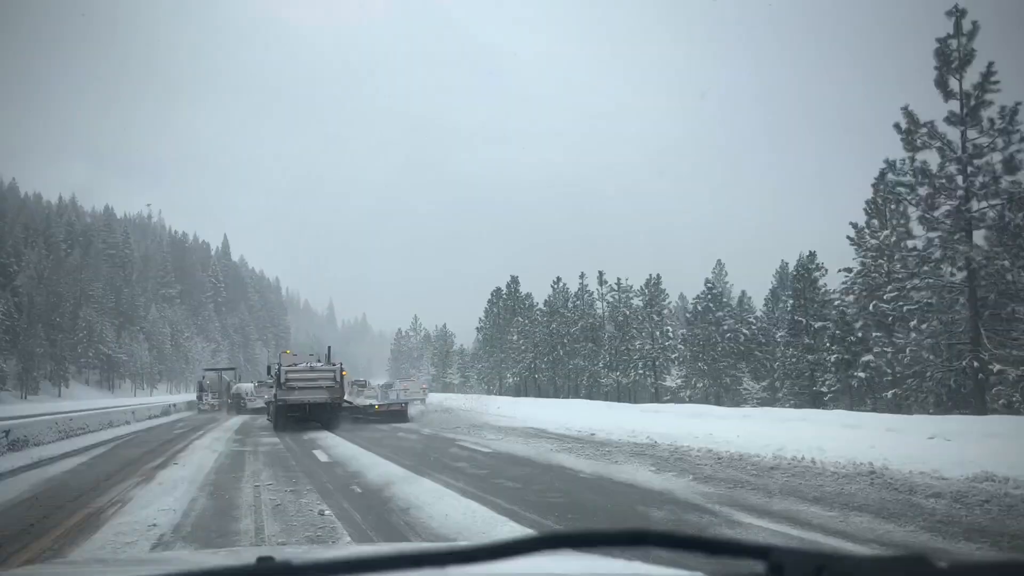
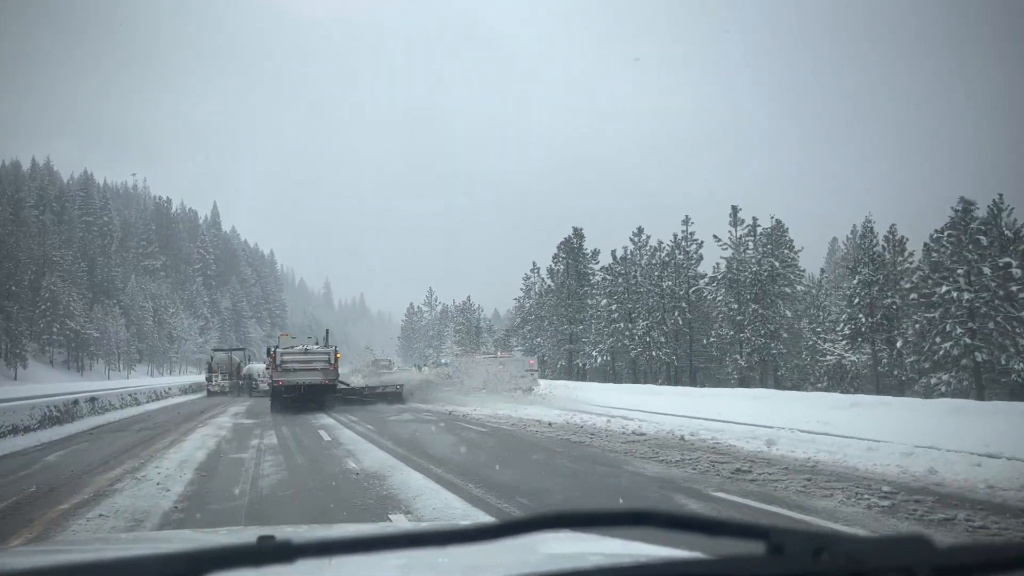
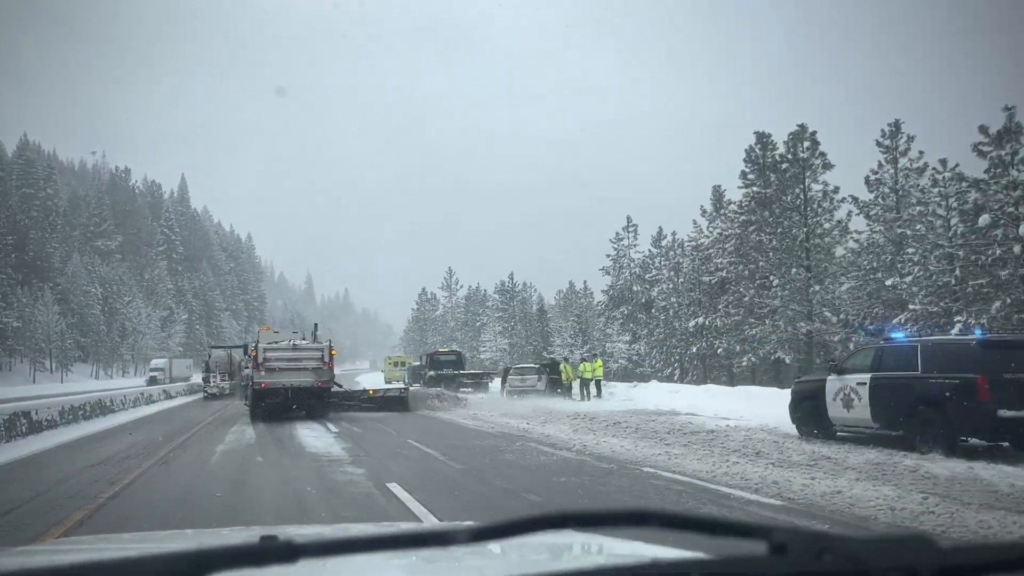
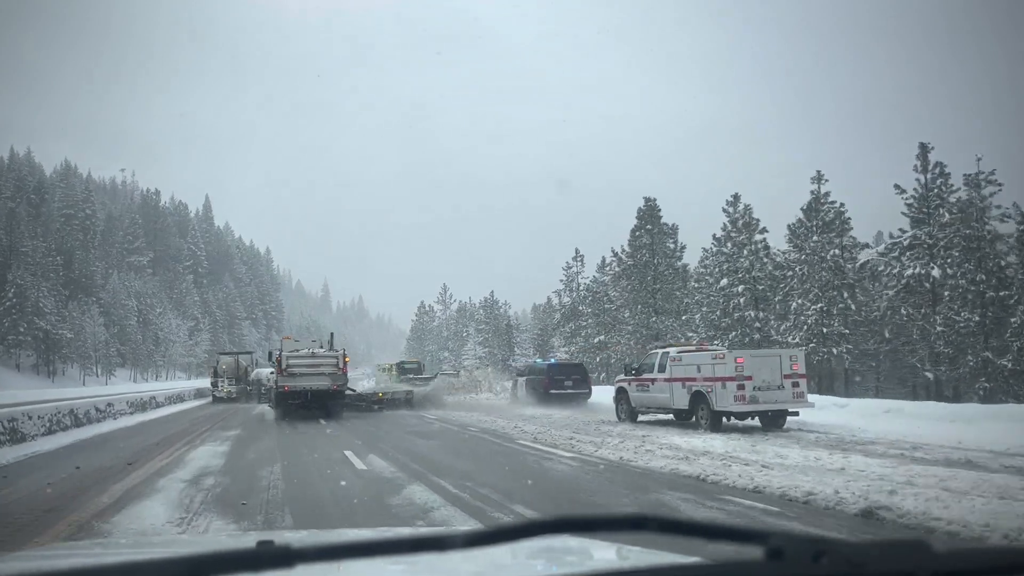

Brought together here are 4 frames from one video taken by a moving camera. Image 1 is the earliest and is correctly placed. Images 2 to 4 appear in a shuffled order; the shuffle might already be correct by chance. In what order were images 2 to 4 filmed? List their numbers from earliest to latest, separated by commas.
2, 4, 3
